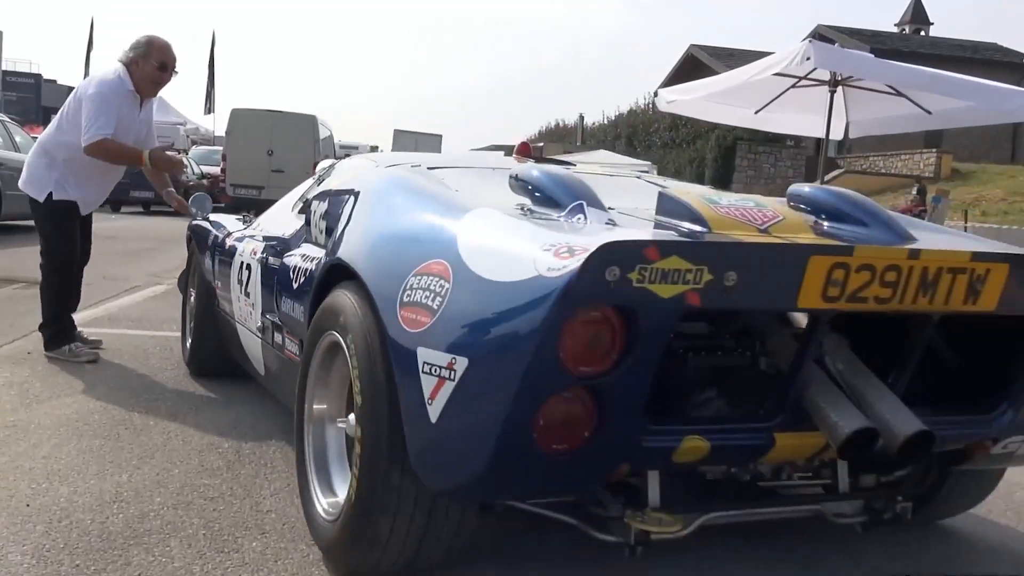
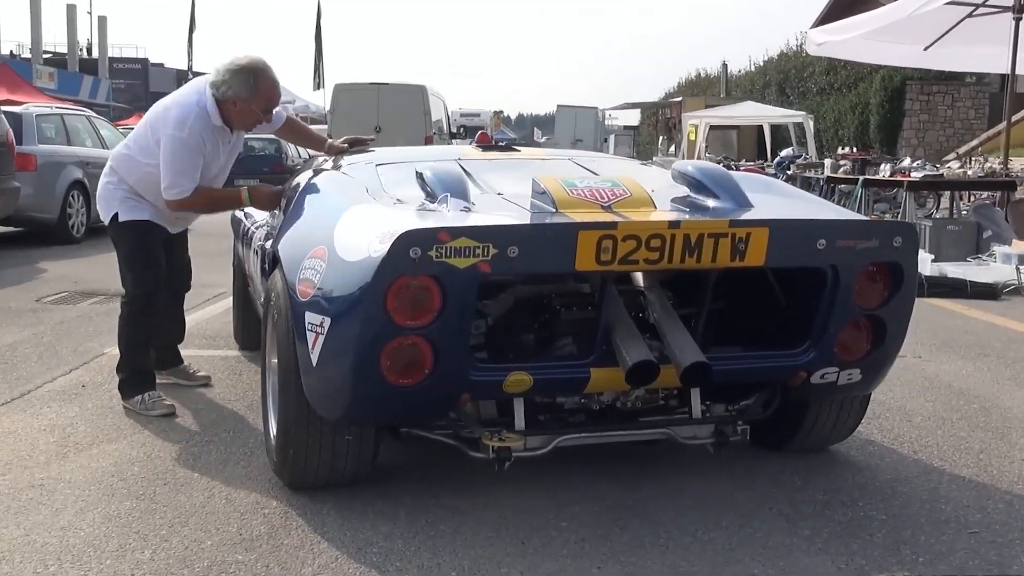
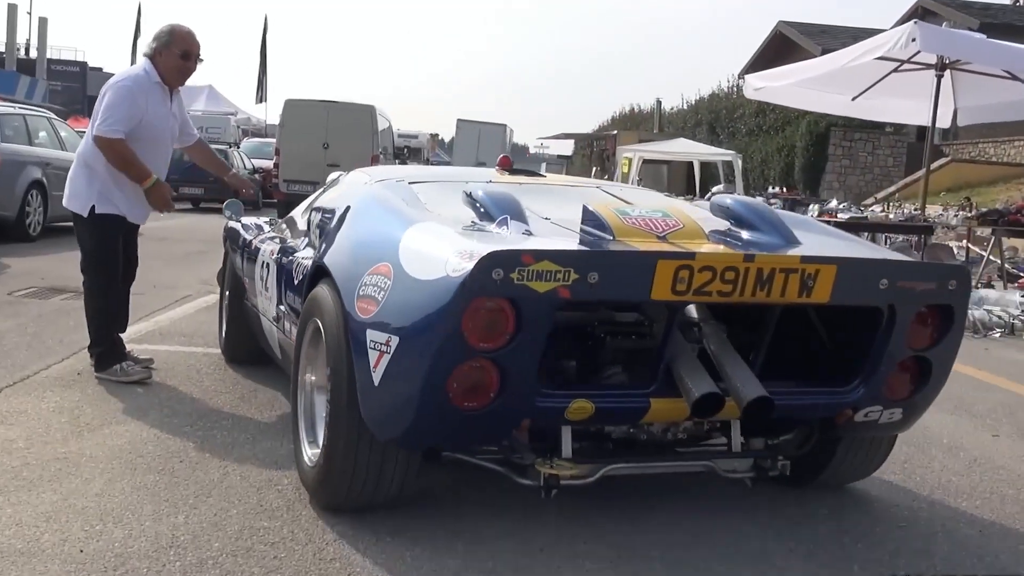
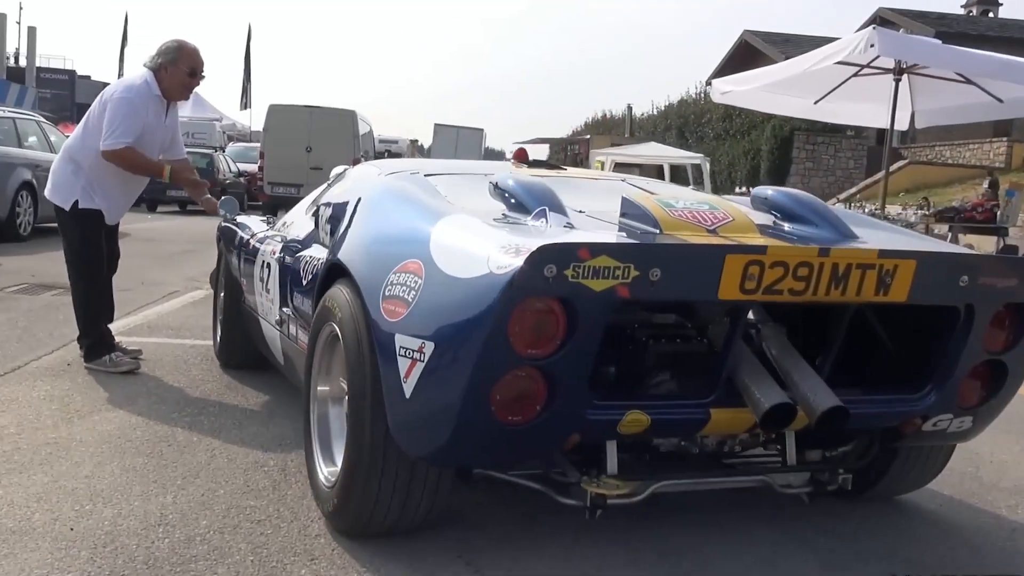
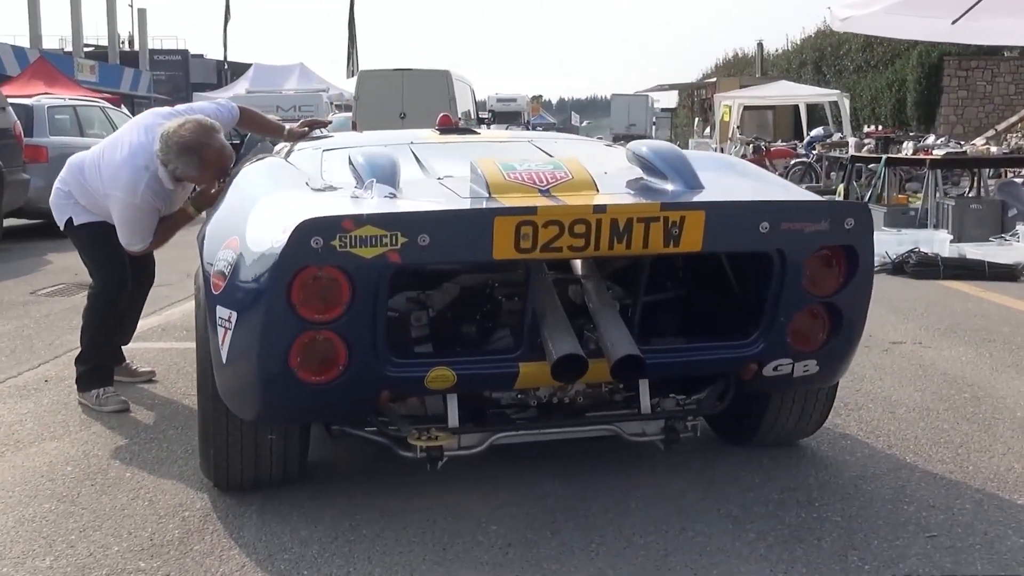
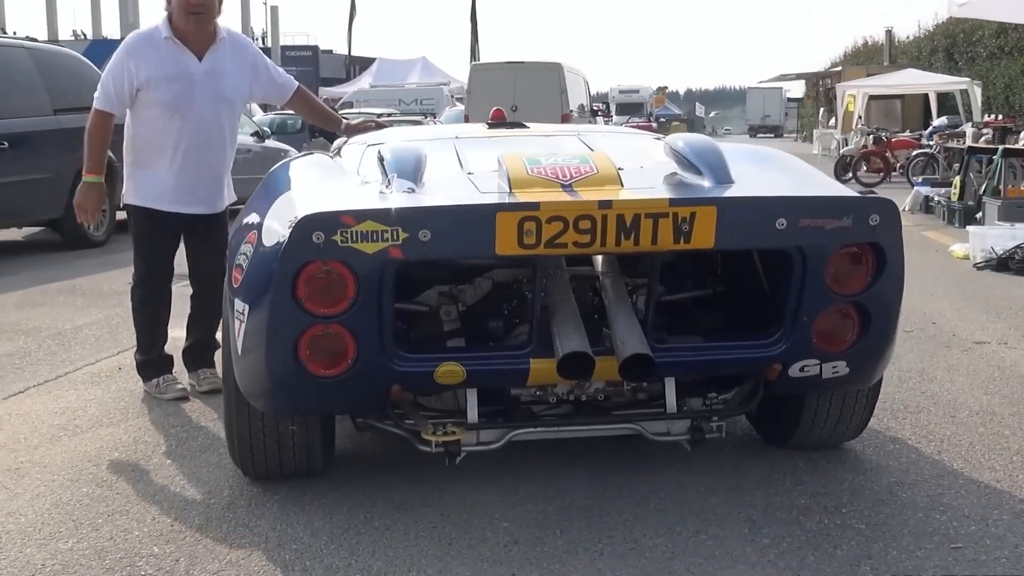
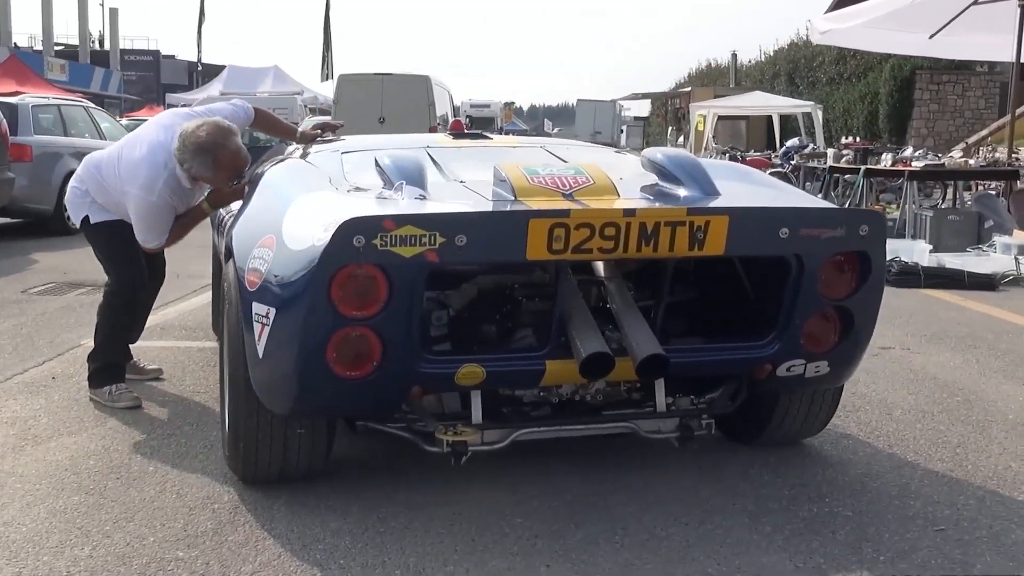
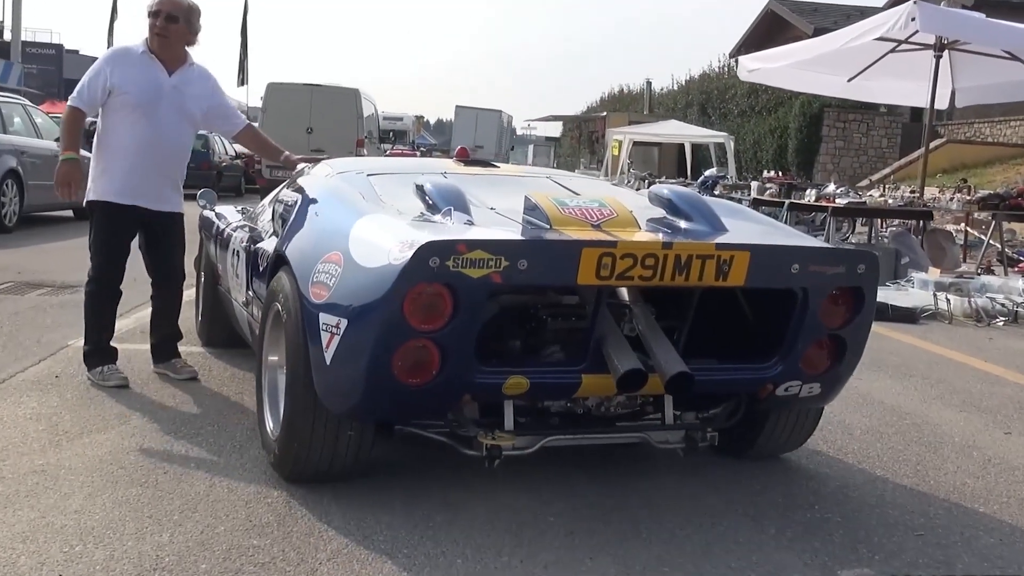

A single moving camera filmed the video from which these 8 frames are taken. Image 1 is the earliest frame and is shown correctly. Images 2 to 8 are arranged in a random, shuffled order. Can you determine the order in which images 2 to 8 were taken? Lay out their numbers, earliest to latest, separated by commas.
4, 3, 8, 2, 7, 5, 6
